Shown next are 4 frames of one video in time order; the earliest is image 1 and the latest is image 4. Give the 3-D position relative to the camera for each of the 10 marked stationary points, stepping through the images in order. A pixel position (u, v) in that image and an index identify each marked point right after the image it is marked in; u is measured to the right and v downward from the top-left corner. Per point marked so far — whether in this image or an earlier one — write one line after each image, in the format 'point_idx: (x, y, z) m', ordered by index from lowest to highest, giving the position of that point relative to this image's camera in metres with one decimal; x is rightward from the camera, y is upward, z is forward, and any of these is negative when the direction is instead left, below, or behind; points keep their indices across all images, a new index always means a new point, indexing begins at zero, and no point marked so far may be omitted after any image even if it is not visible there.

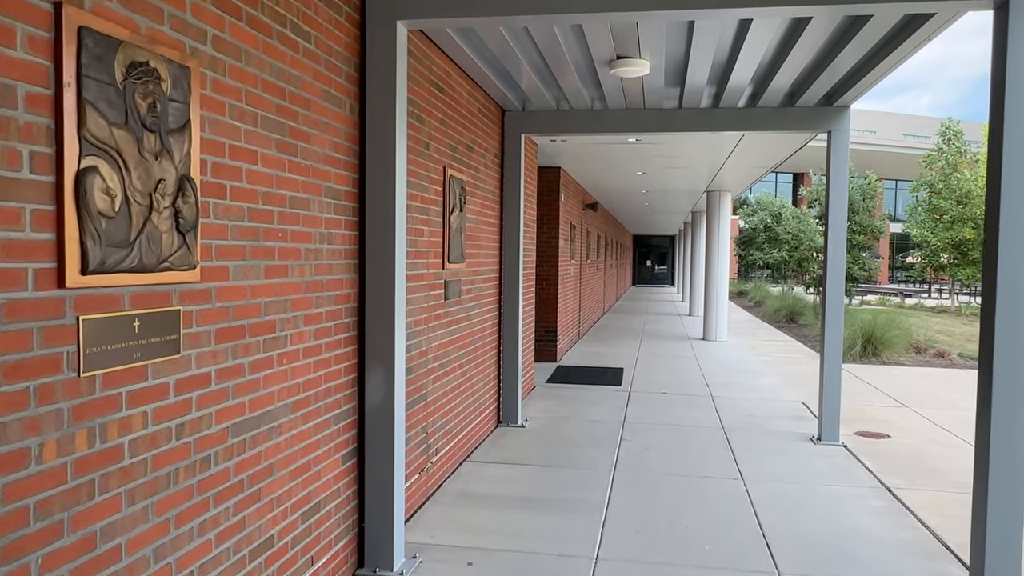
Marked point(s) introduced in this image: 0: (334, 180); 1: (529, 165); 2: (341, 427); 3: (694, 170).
0: (-1.2, +0.7, +3.7) m
1: (+0.3, +2.0, +9.1) m
2: (-1.2, -1.0, +3.9) m
3: (+4.2, +2.7, +12.8) m
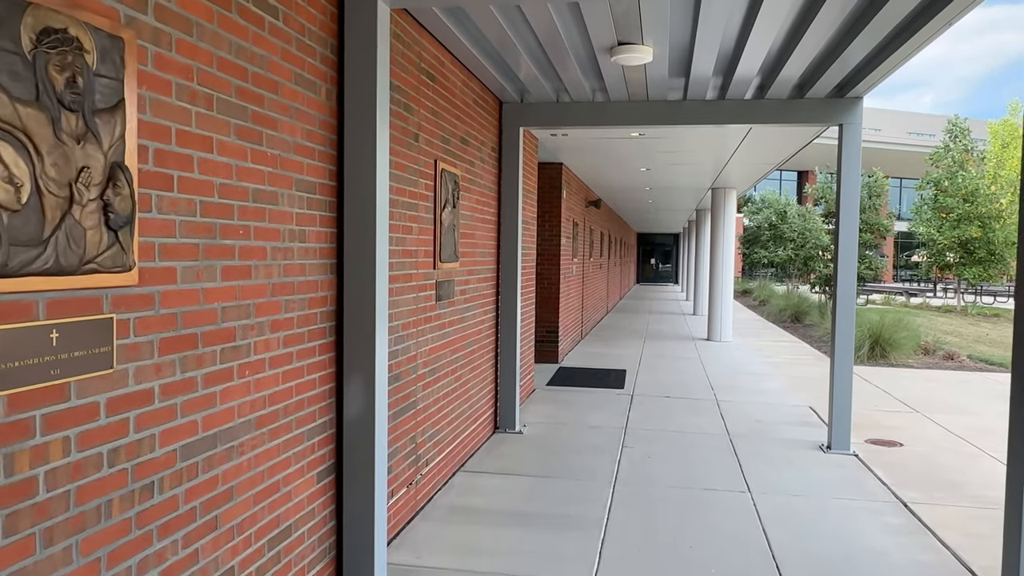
0: (-1.3, +0.7, +3.4) m
1: (+0.3, +2.0, +8.8) m
2: (-1.3, -1.0, +3.6) m
3: (+4.2, +2.7, +12.5) m
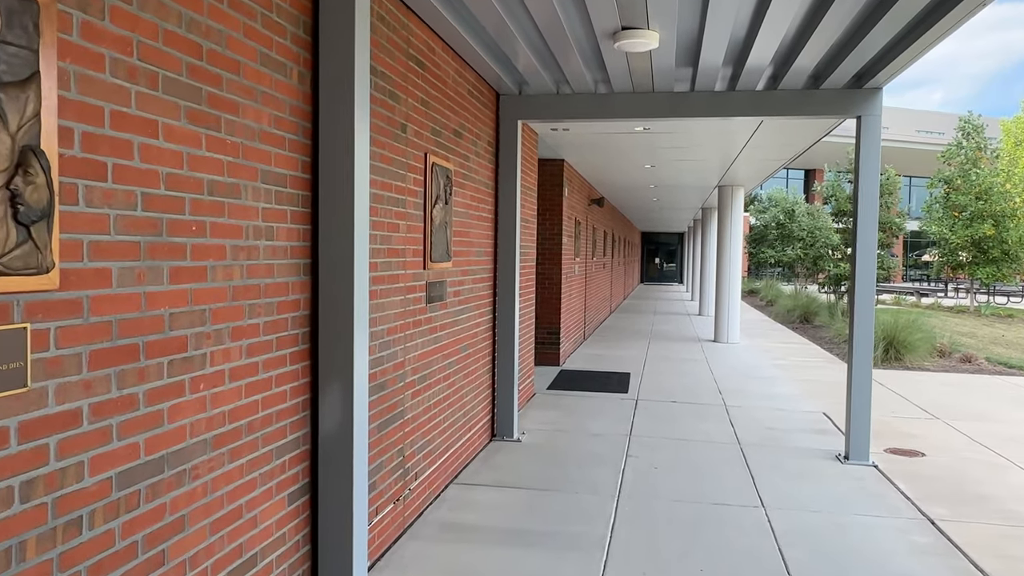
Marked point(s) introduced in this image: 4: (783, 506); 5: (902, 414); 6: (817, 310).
0: (-1.3, +0.7, +3.1) m
1: (+0.2, +2.0, +8.5) m
2: (-1.3, -1.0, +3.2) m
3: (+4.2, +2.7, +12.1) m
4: (+2.5, -2.0, +5.2) m
5: (+5.9, -1.9, +8.4) m
6: (+10.5, -0.7, +19.2) m
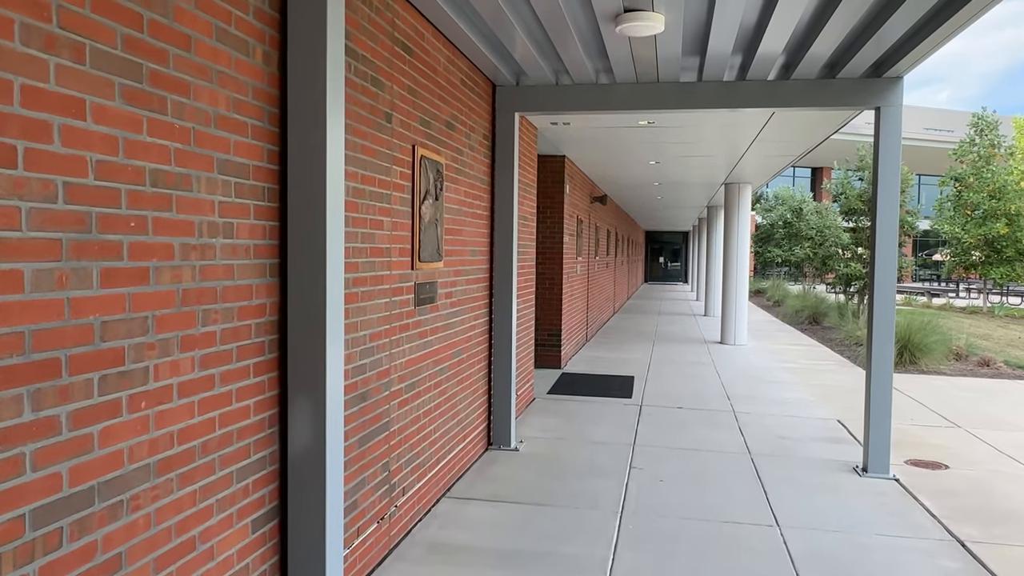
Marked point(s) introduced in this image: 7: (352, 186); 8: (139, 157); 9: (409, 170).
0: (-1.4, +0.7, +2.8) m
1: (+0.2, +2.0, +8.1) m
2: (-1.4, -1.0, +2.9) m
3: (+4.2, +2.7, +11.7) m
4: (+2.5, -2.1, +4.8) m
5: (+5.9, -1.9, +8.0) m
6: (+10.6, -0.8, +18.8) m
7: (-1.1, +0.7, +3.9) m
8: (-1.5, +0.5, +2.3) m
9: (-0.9, +1.0, +4.6) m
